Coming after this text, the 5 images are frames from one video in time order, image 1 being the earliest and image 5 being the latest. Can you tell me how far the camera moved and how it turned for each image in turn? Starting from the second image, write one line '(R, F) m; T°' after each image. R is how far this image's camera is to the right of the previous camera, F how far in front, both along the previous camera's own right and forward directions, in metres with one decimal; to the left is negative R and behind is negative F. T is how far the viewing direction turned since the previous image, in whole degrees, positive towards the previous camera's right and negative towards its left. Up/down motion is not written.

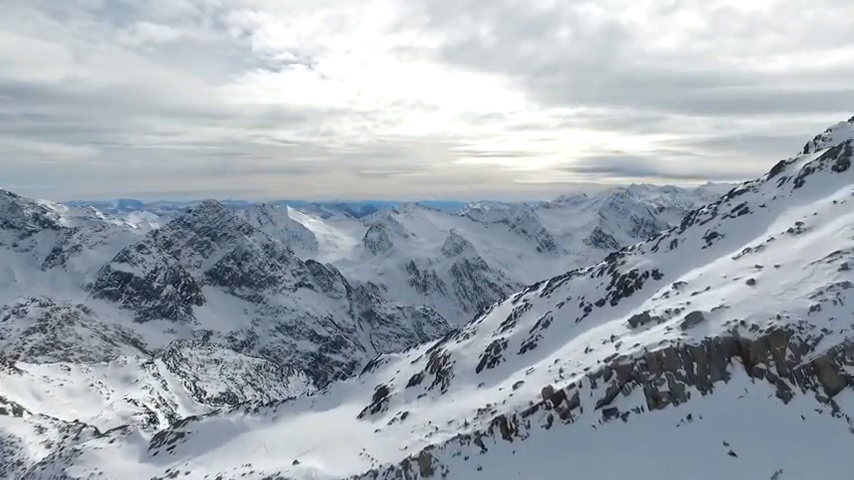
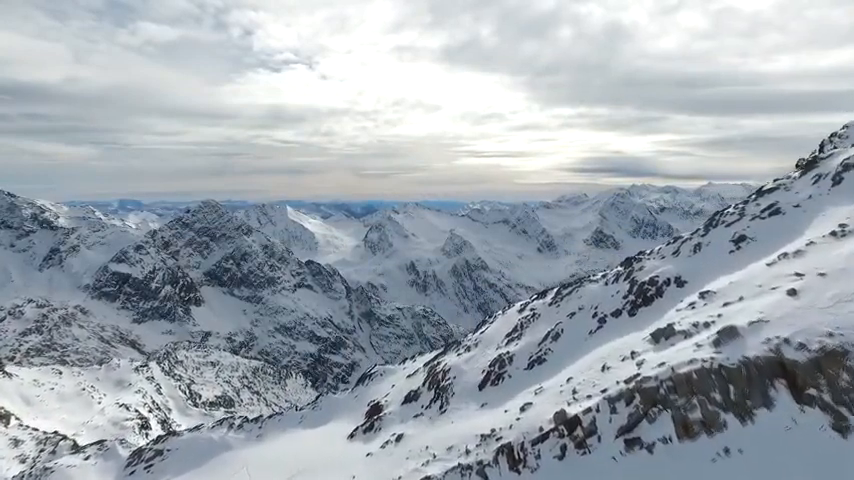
(+0.2, +3.0) m; 0°
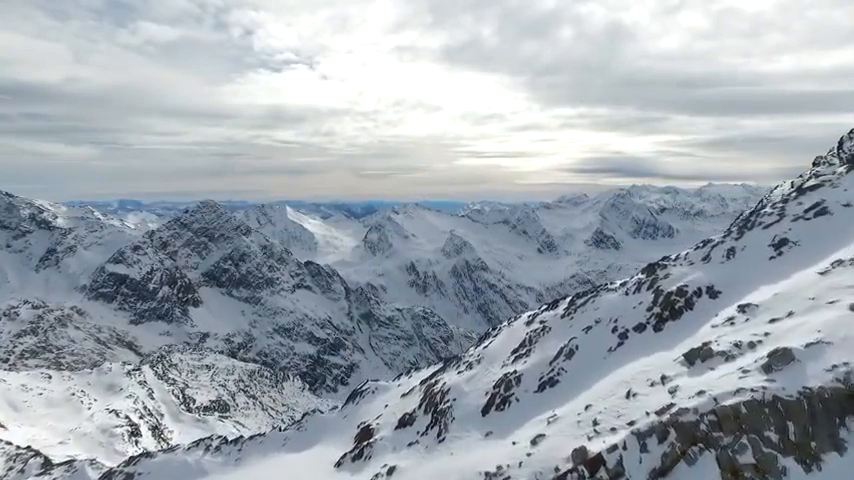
(+0.2, +3.4) m; 0°
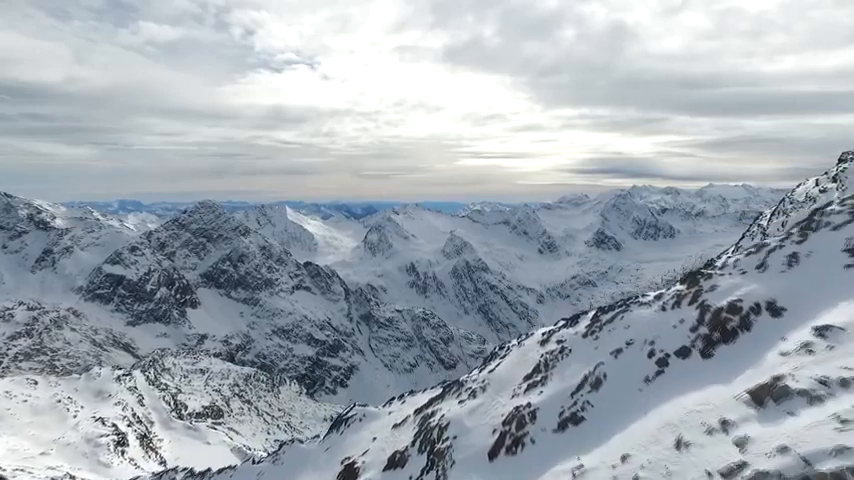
(+0.2, +4.5) m; 0°
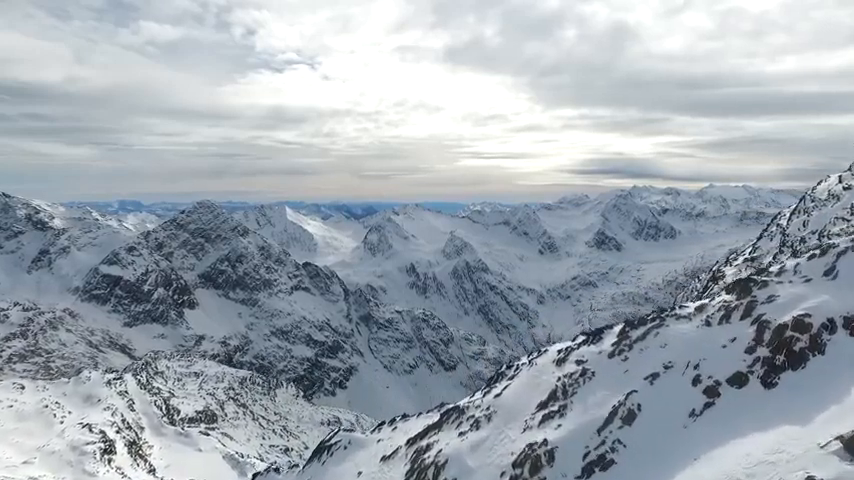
(+0.2, +3.8) m; 0°
